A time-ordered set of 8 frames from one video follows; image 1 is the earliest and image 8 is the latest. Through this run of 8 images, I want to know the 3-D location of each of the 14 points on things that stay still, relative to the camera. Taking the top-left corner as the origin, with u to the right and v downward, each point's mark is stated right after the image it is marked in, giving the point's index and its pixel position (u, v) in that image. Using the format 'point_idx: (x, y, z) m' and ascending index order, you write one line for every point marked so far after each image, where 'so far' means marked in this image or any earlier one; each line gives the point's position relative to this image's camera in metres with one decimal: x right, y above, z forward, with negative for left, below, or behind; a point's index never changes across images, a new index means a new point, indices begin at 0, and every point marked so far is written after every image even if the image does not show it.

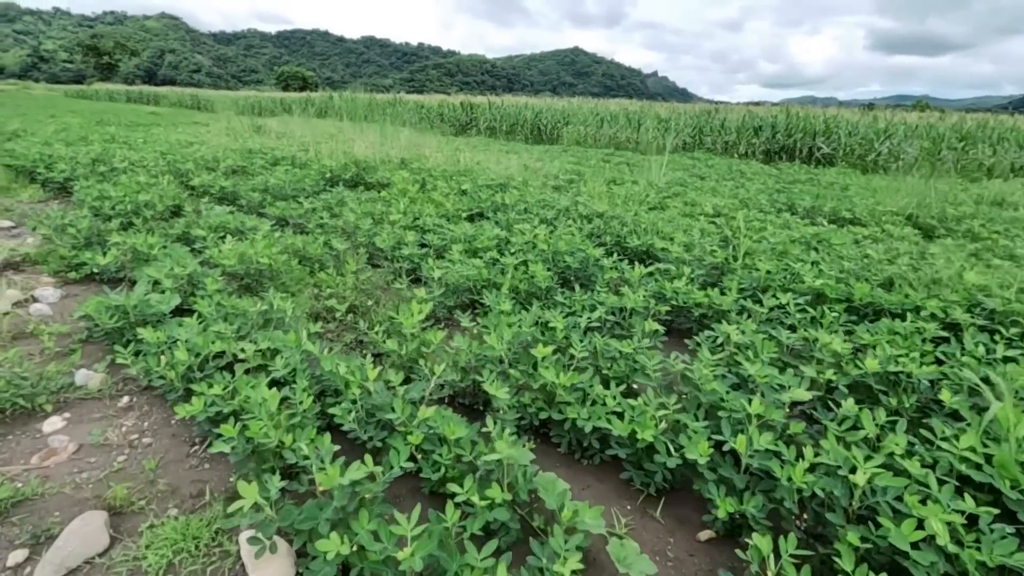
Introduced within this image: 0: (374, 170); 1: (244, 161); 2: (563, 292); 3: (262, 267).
0: (-1.4, +1.2, +5.6) m
1: (-2.7, +1.3, +5.5) m
2: (+0.2, 0.0, +2.5) m
3: (-1.2, +0.1, +2.7) m
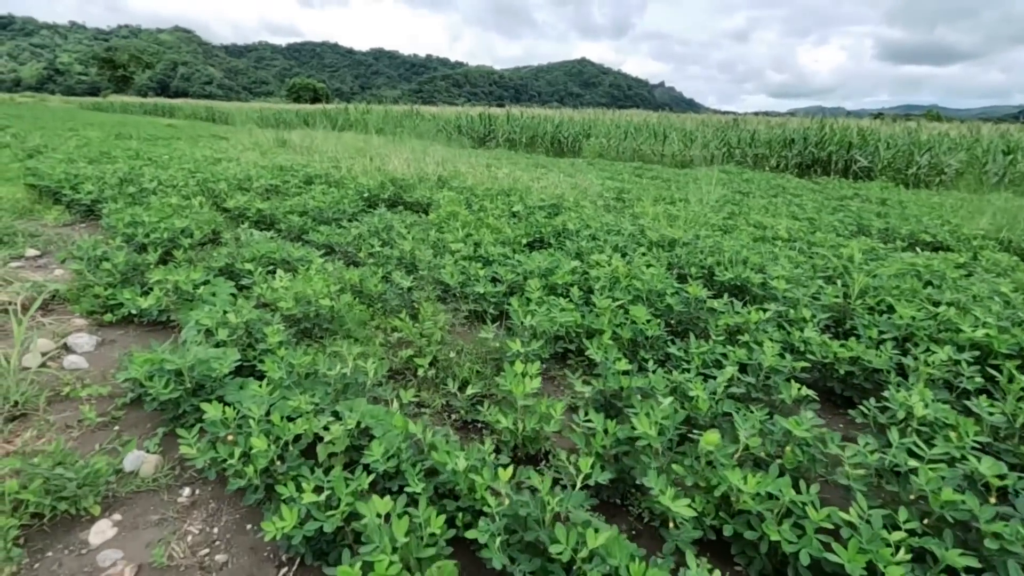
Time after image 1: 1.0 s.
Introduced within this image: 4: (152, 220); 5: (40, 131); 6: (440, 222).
0: (-1.0, +1.0, +5.3) m
1: (-2.3, +1.1, +5.2) m
2: (+0.7, -0.2, +2.2) m
3: (-0.8, -0.1, +2.4) m
4: (-2.3, +0.4, +3.4) m
5: (-9.7, +3.2, +10.9) m
6: (-0.5, +0.5, +4.0) m
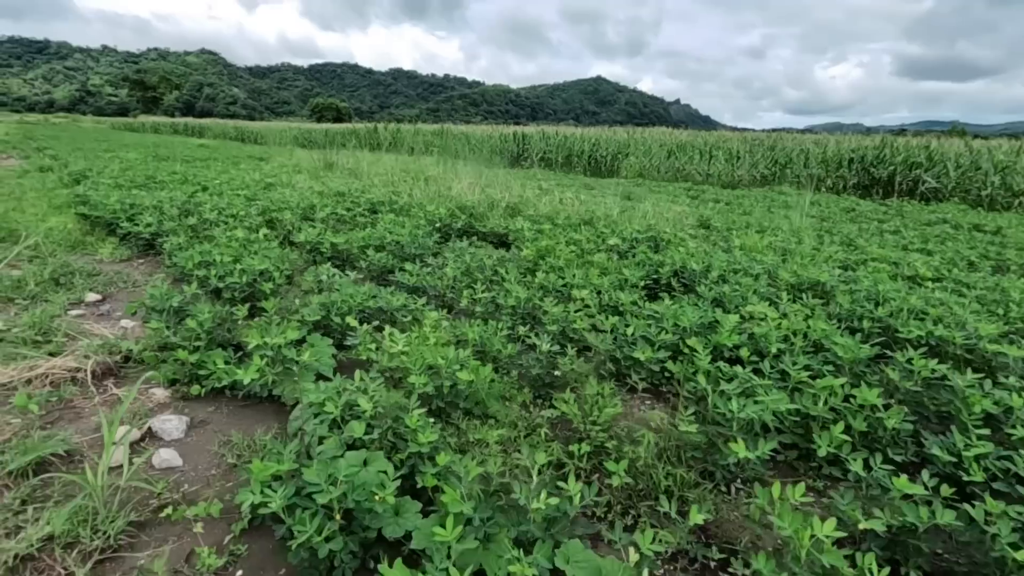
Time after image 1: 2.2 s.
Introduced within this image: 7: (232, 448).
0: (-0.2, +0.7, +4.9) m
1: (-1.5, +0.7, +4.8) m
2: (+1.3, -0.5, +1.7) m
3: (-0.2, -0.4, +1.9) m
4: (-1.6, +0.1, +3.0) m
5: (-8.8, +2.7, +10.8) m
6: (+0.2, +0.2, +3.6) m
7: (-0.9, -0.5, +1.7) m
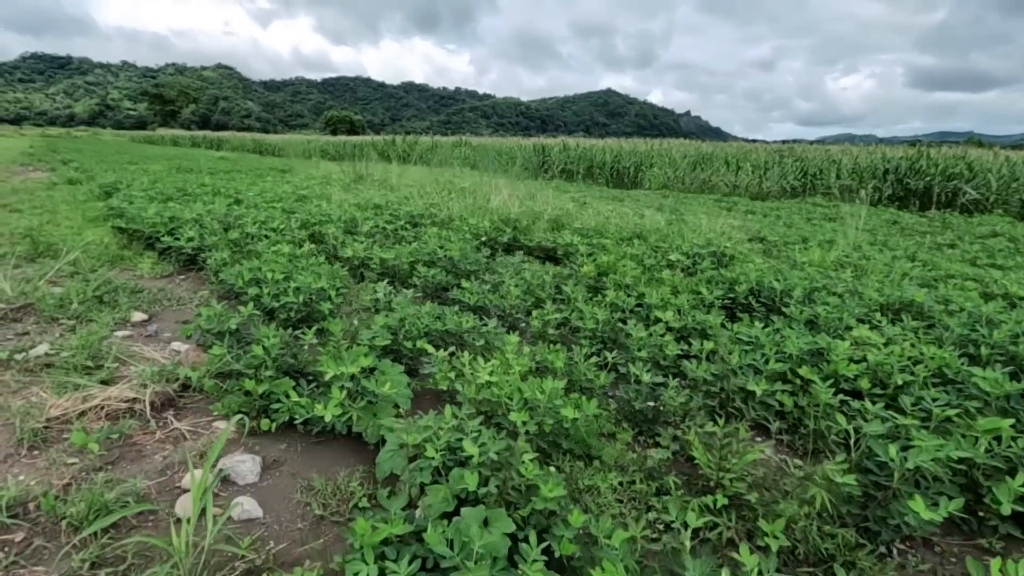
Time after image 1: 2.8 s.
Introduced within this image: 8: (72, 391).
0: (+0.2, +0.5, +4.7) m
1: (-1.1, +0.6, +4.6) m
2: (+1.6, -0.5, +1.4) m
3: (+0.2, -0.4, +1.7) m
4: (-1.2, 0.0, +2.9) m
5: (-8.3, +2.5, +10.8) m
6: (+0.5, +0.1, +3.3) m
7: (-0.5, -0.6, +1.5) m
8: (-1.6, -0.4, +2.0) m
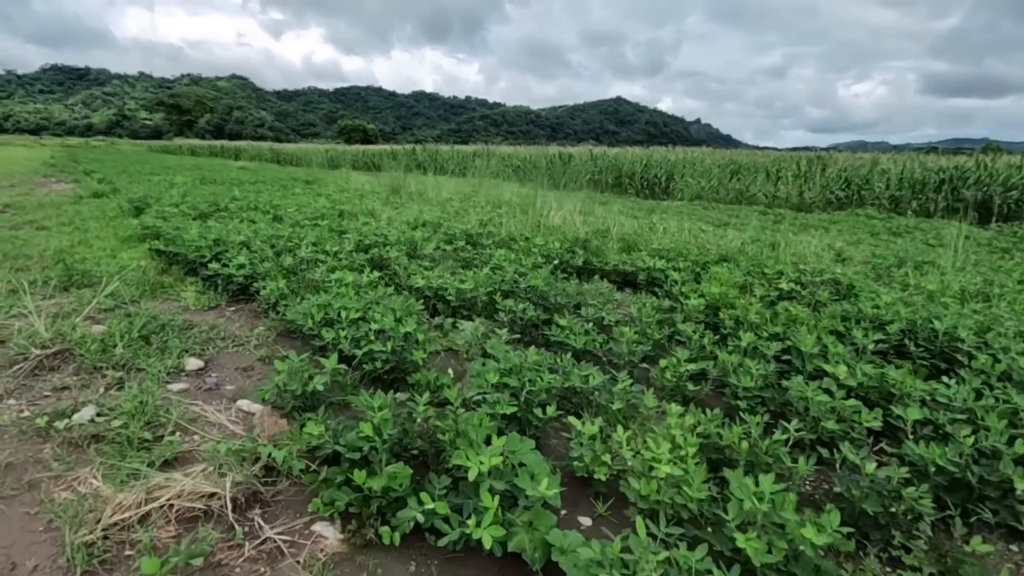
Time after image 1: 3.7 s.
0: (+0.7, +0.3, +4.3) m
1: (-0.6, +0.4, +4.2) m
2: (+2.1, -0.7, +0.9) m
3: (+0.7, -0.6, +1.2) m
4: (-0.7, -0.2, +2.4) m
5: (-7.6, +2.2, +10.6) m
6: (+1.1, -0.1, +2.9) m
7: (0.0, -0.7, +1.1) m
8: (-1.1, -0.5, +1.6) m
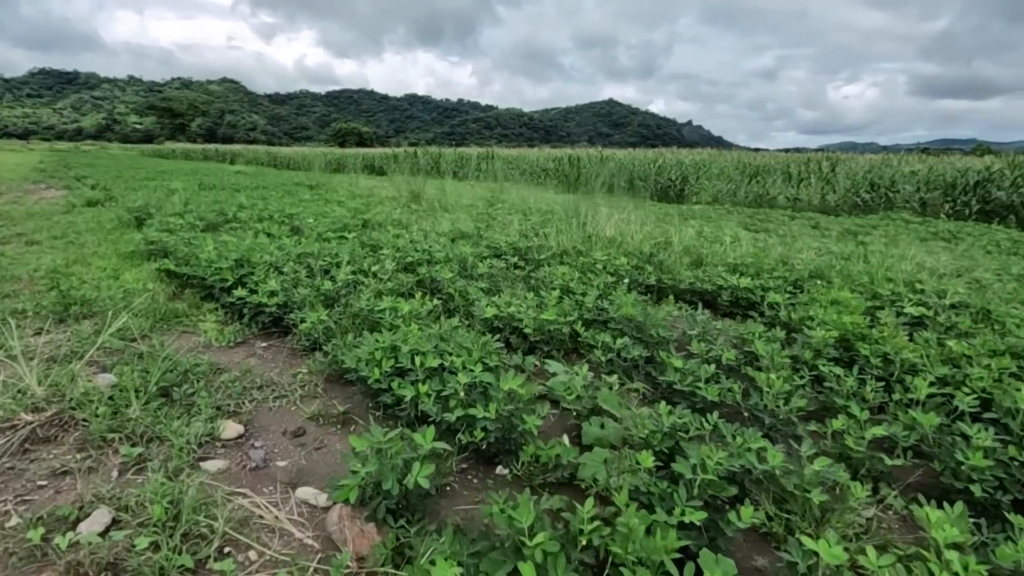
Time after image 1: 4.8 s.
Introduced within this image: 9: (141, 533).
0: (+1.1, +0.2, +3.8) m
1: (-0.2, +0.2, +3.7) m
2: (+2.6, -0.8, +0.5) m
3: (+1.1, -0.7, +0.7) m
4: (-0.3, -0.3, +1.9) m
5: (-7.3, +2.0, +10.0) m
6: (+1.5, -0.3, +2.4) m
7: (+0.4, -0.9, +0.6) m
8: (-0.7, -0.7, +1.0) m
9: (-0.9, -0.6, +1.3) m
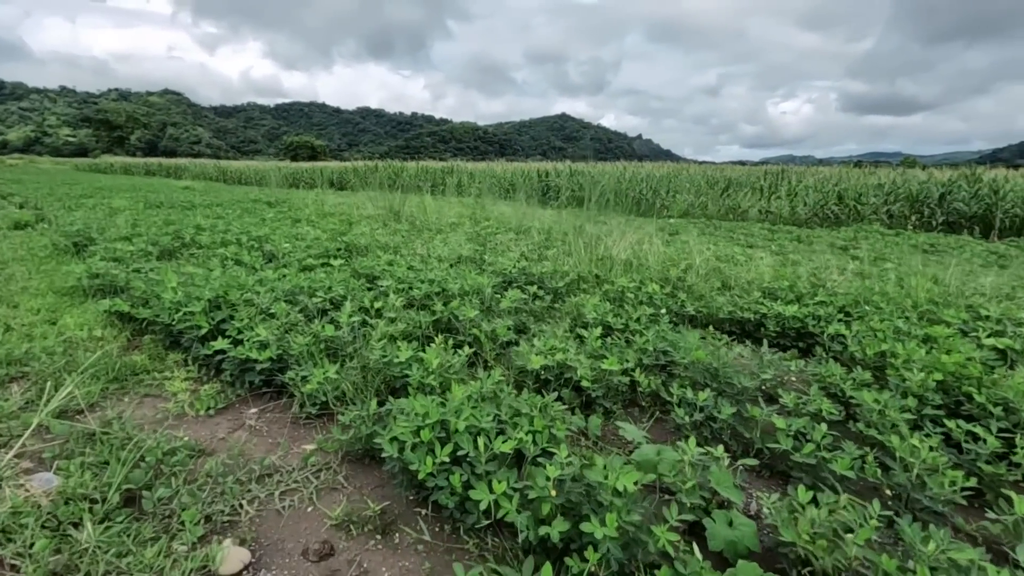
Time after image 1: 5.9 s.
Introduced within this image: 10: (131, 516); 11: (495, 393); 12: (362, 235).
0: (+1.2, 0.0, +3.4) m
1: (-0.1, 0.0, +3.3) m
2: (+3.0, -0.9, +0.2) m
3: (+1.5, -0.8, +0.4) m
4: (0.0, -0.5, +1.5) m
5: (-7.7, +1.5, +9.0) m
6: (+1.7, -0.4, +2.1) m
7: (+0.8, -1.0, +0.1) m
8: (-0.3, -0.8, +0.5) m
9: (-0.6, -0.8, +0.8) m
10: (-1.0, -0.6, +1.4) m
11: (-0.1, -0.3, +1.9) m
12: (-1.3, +0.5, +4.9) m
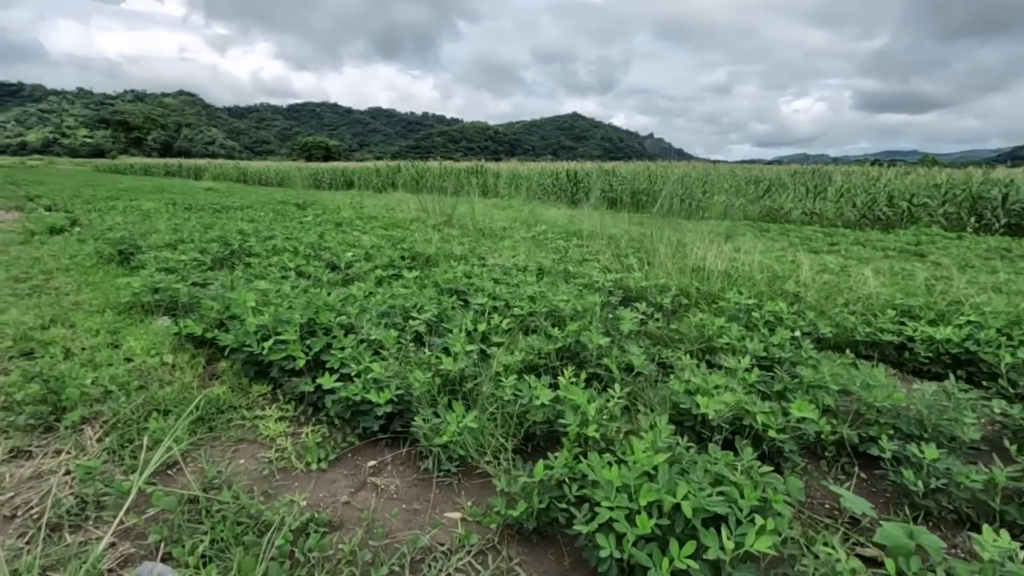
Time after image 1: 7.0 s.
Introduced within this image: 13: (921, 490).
0: (+1.8, -0.1, +3.0) m
1: (+0.5, -0.1, +2.9) m
2: (+3.5, -1.0, -0.2) m
3: (+2.0, -0.9, 0.0) m
4: (+0.5, -0.6, +1.1) m
5: (-7.0, +1.4, +8.8) m
6: (+2.3, -0.5, +1.7) m
7: (+1.3, -1.1, -0.2) m
8: (+0.2, -0.9, +0.2) m
9: (-0.1, -0.9, +0.4) m
10: (-0.5, -0.7, +1.1) m
11: (+0.5, -0.4, +1.5) m
12: (-0.7, +0.4, +4.5) m
13: (+1.2, -0.6, +1.5) m
